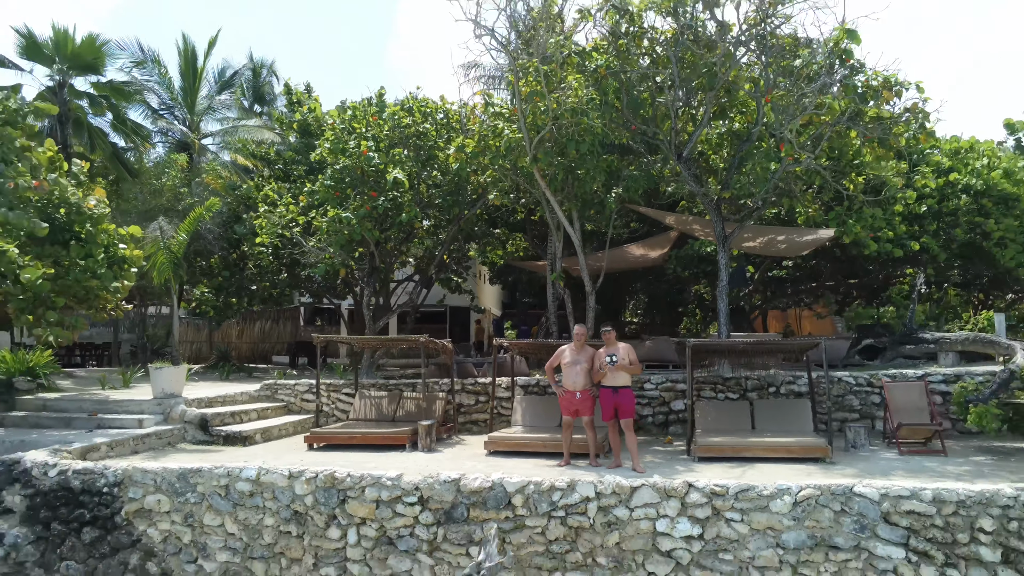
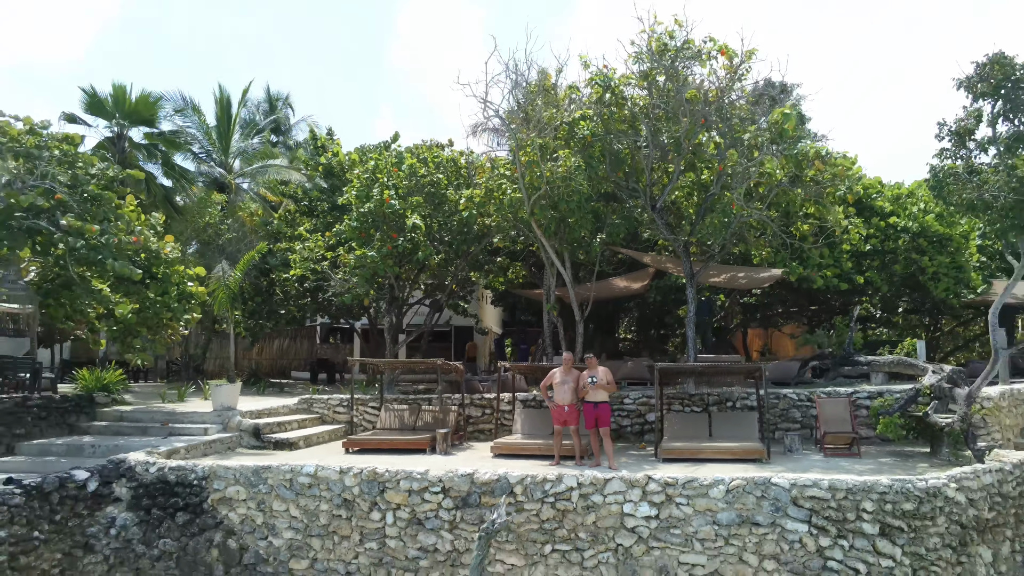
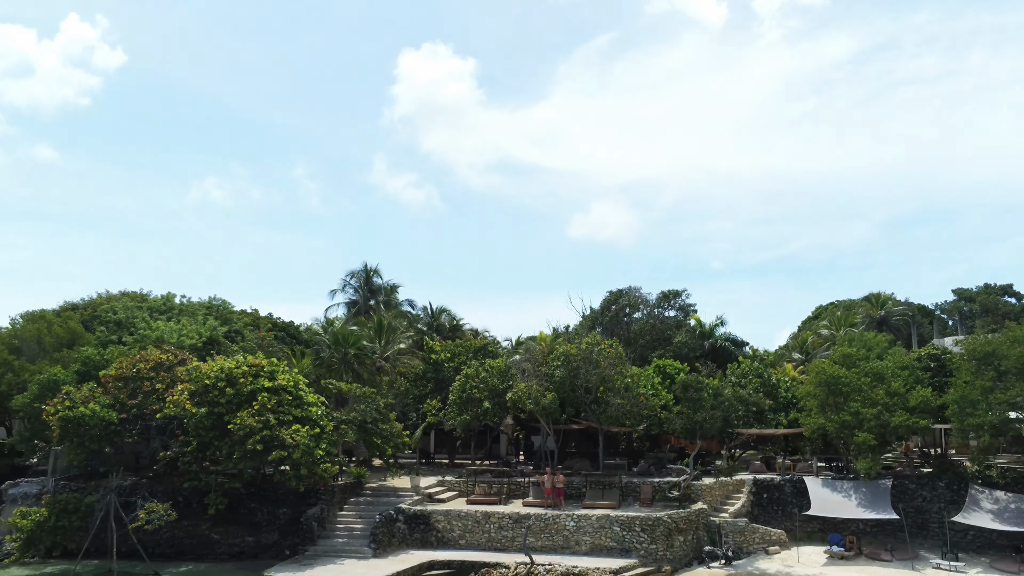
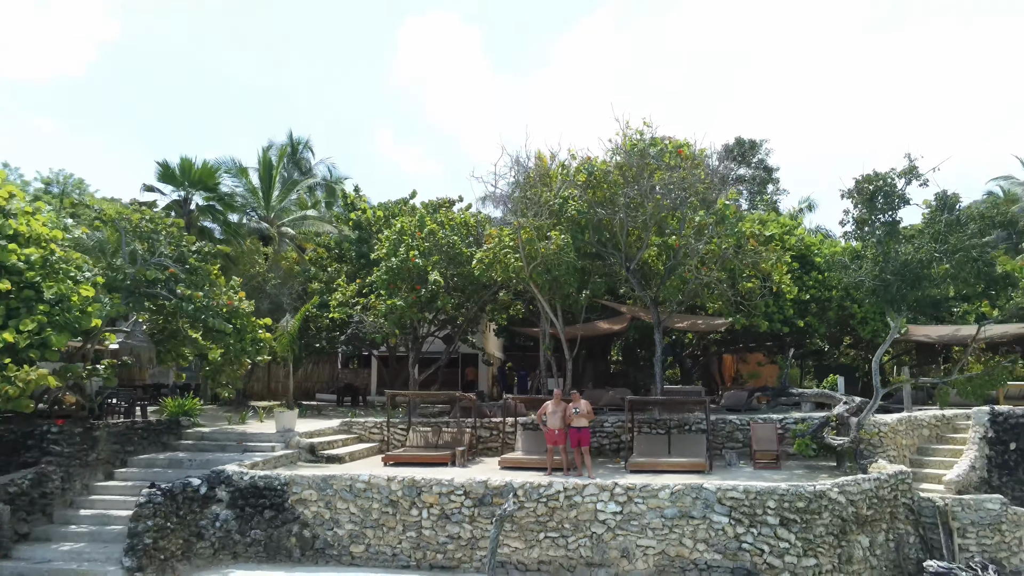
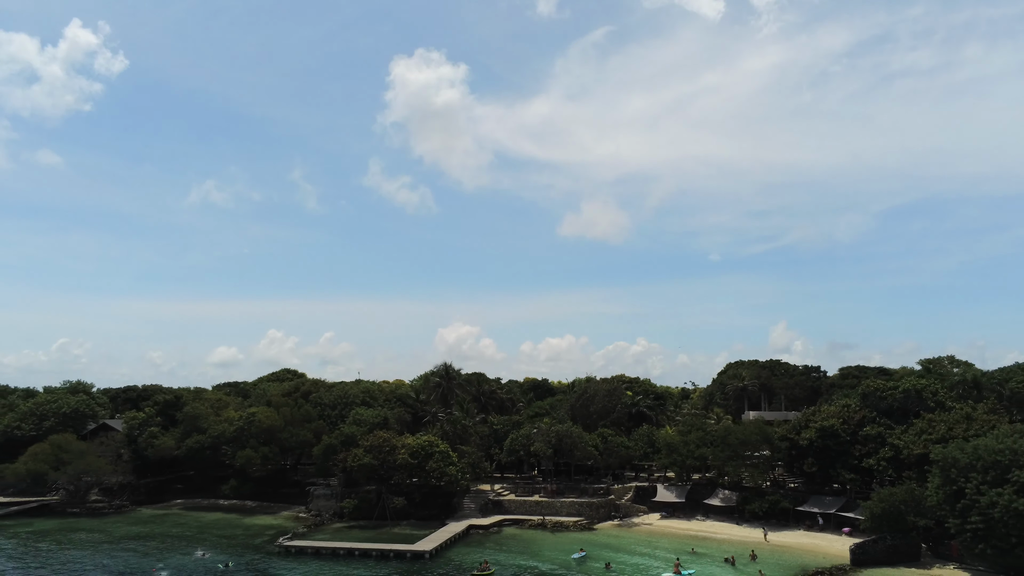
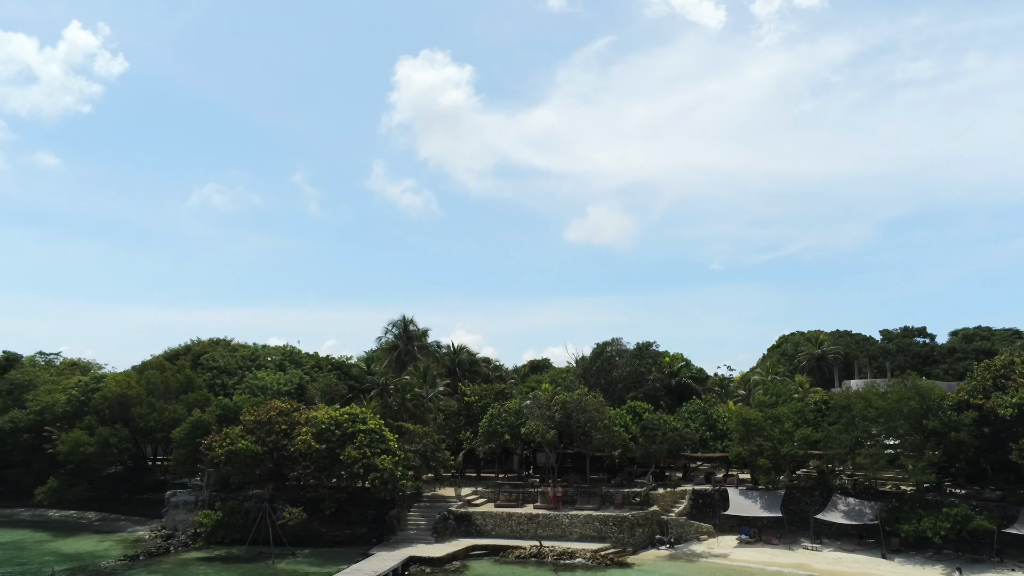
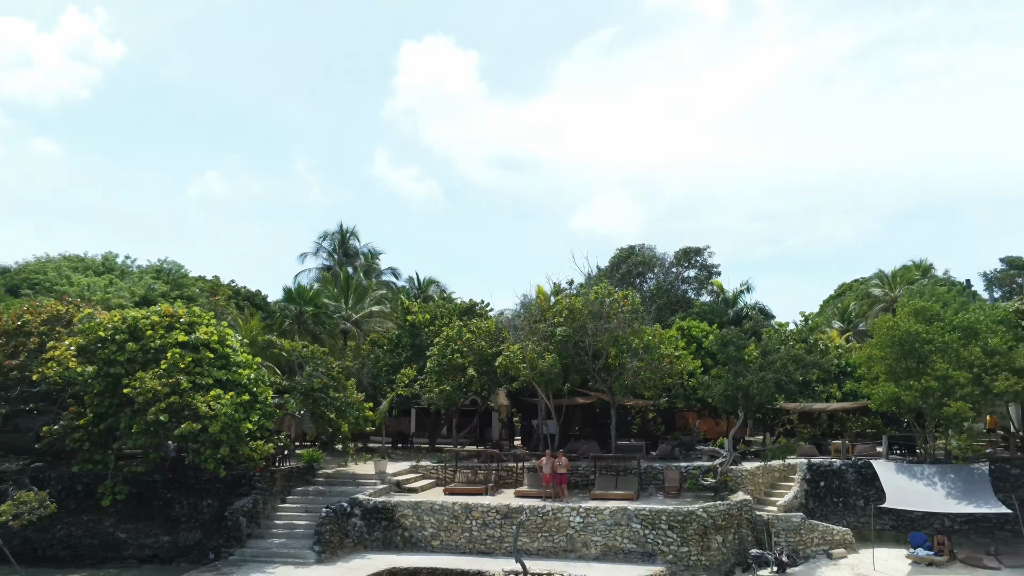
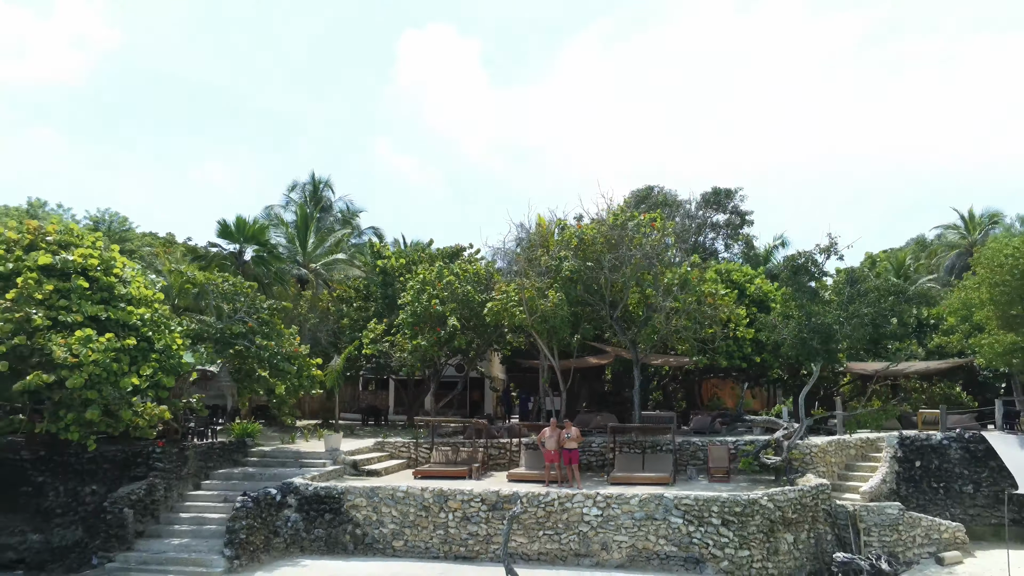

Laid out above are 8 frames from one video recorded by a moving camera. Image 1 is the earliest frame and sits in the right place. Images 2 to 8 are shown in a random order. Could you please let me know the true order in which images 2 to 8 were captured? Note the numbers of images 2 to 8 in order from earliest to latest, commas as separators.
2, 4, 8, 7, 3, 6, 5
